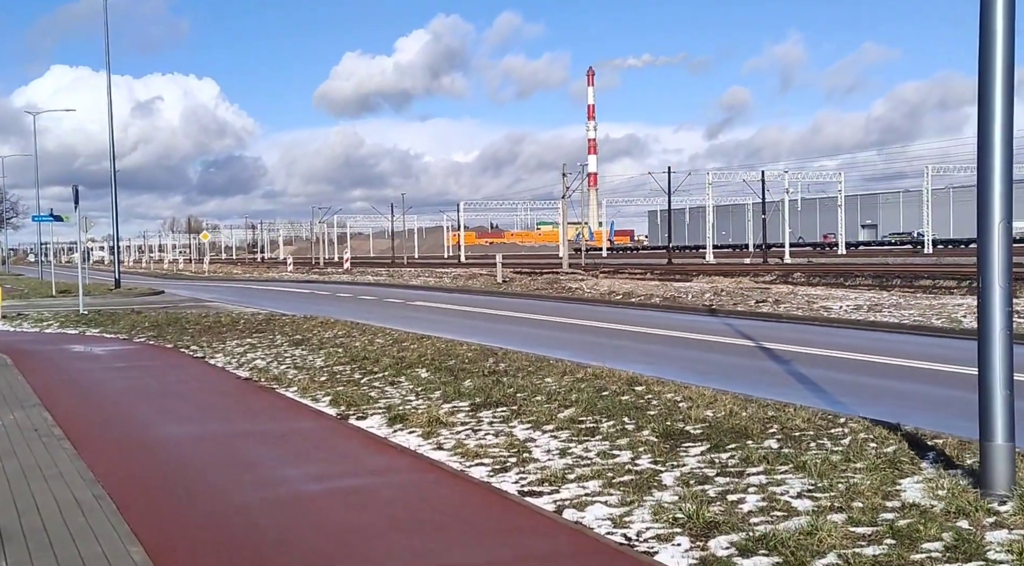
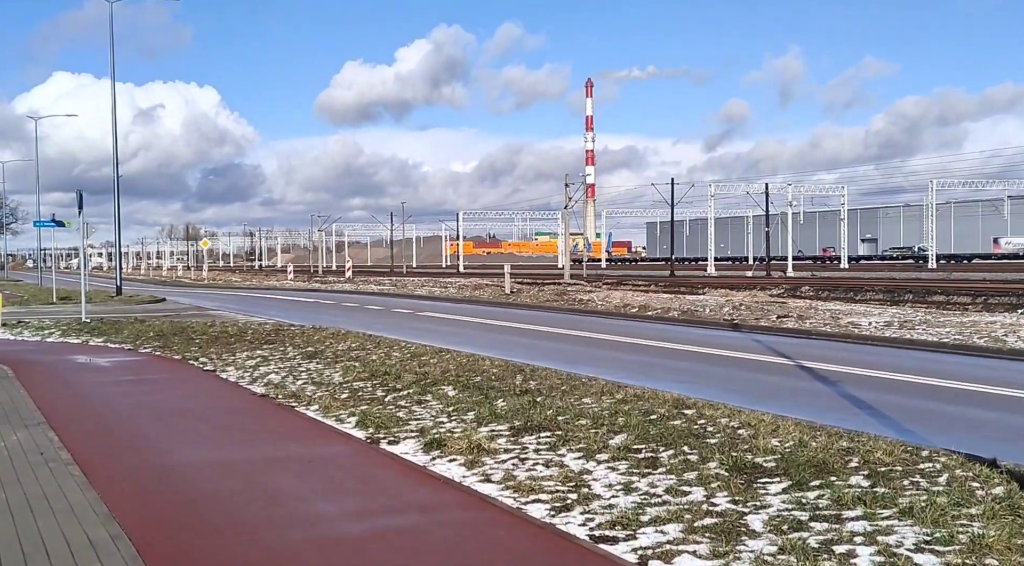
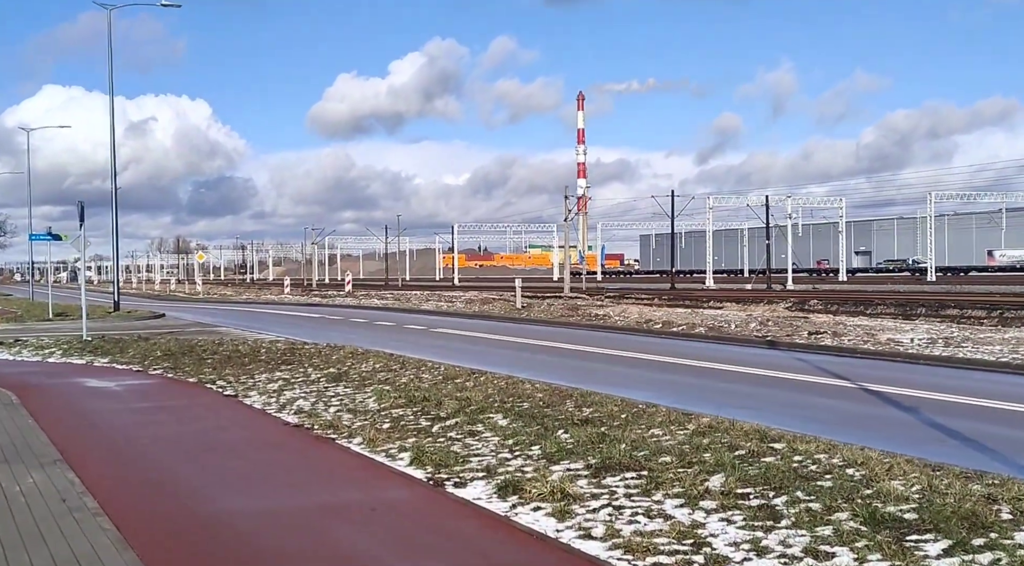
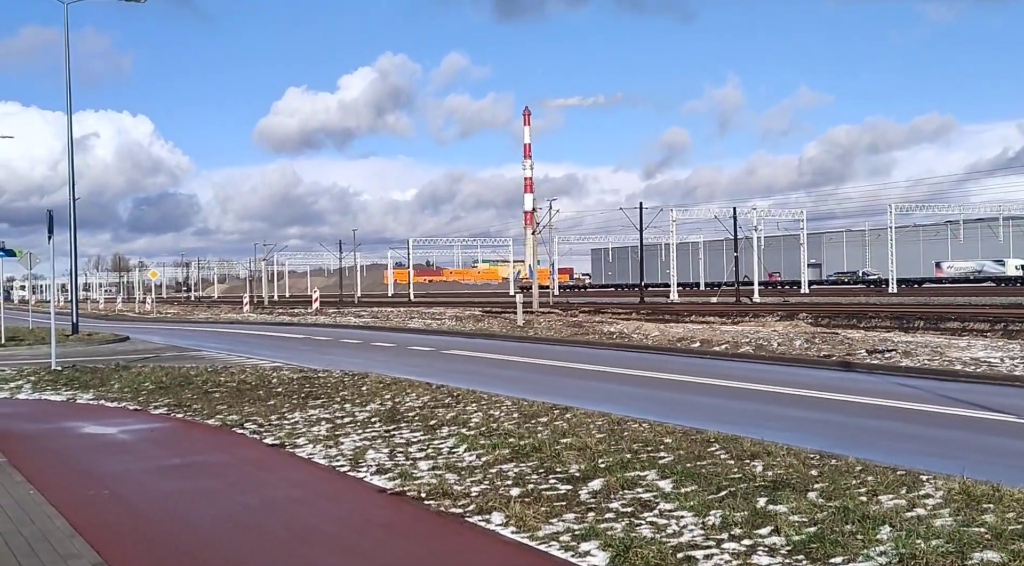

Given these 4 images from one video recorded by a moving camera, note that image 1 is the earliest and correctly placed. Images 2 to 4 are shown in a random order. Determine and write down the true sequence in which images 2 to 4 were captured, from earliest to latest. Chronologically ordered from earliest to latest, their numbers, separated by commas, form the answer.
2, 3, 4
